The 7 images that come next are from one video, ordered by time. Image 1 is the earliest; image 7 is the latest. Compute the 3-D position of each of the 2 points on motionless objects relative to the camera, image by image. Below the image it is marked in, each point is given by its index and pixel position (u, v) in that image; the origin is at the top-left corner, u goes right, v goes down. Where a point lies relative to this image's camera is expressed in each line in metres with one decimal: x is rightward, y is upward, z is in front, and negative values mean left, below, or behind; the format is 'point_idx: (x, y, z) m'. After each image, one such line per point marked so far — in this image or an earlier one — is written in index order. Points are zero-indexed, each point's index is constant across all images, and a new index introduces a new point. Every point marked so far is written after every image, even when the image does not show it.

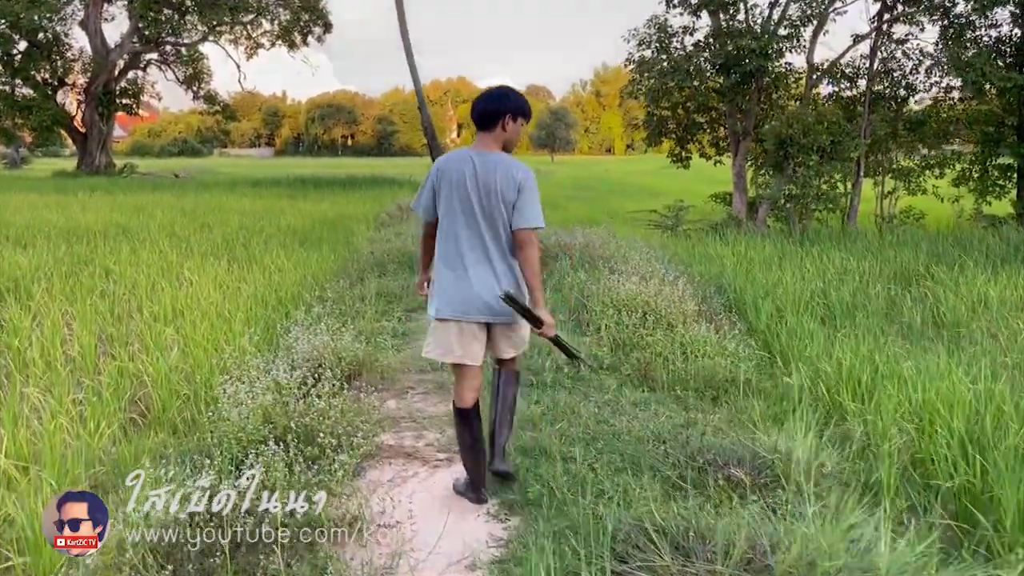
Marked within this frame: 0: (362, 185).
0: (-3.0, +2.1, +17.0) m
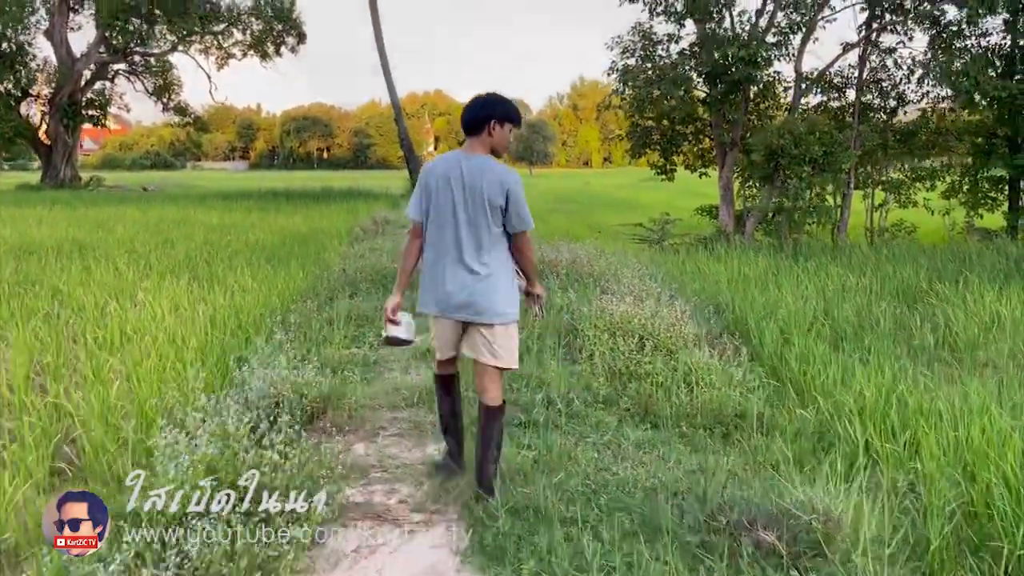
0: (-3.5, +1.7, +16.6) m
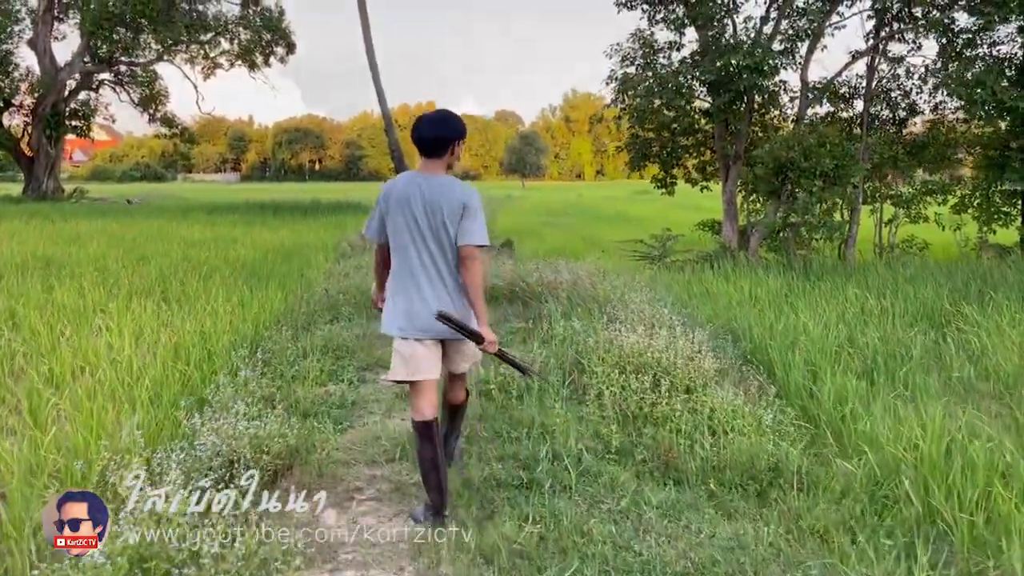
0: (-3.6, +1.4, +16.1) m
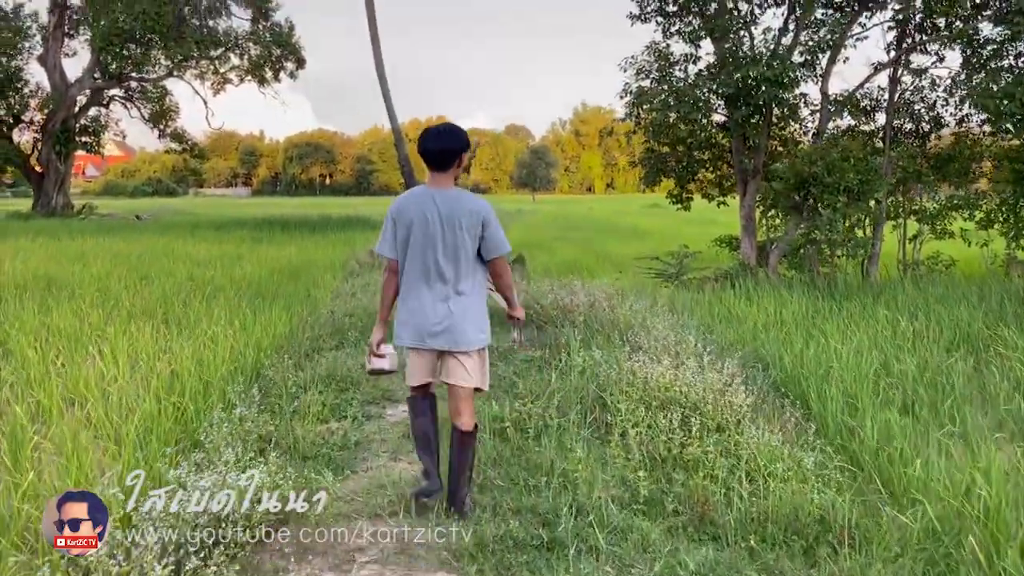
0: (-3.4, +1.1, +15.9) m
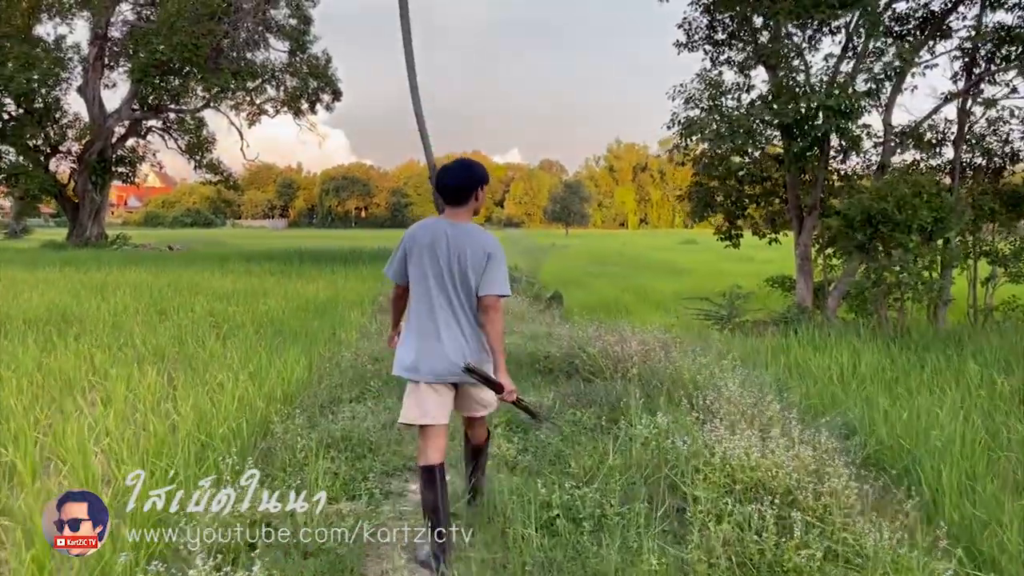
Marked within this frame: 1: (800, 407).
0: (-2.7, +0.5, +15.5) m
1: (+1.4, -0.6, +4.0) m
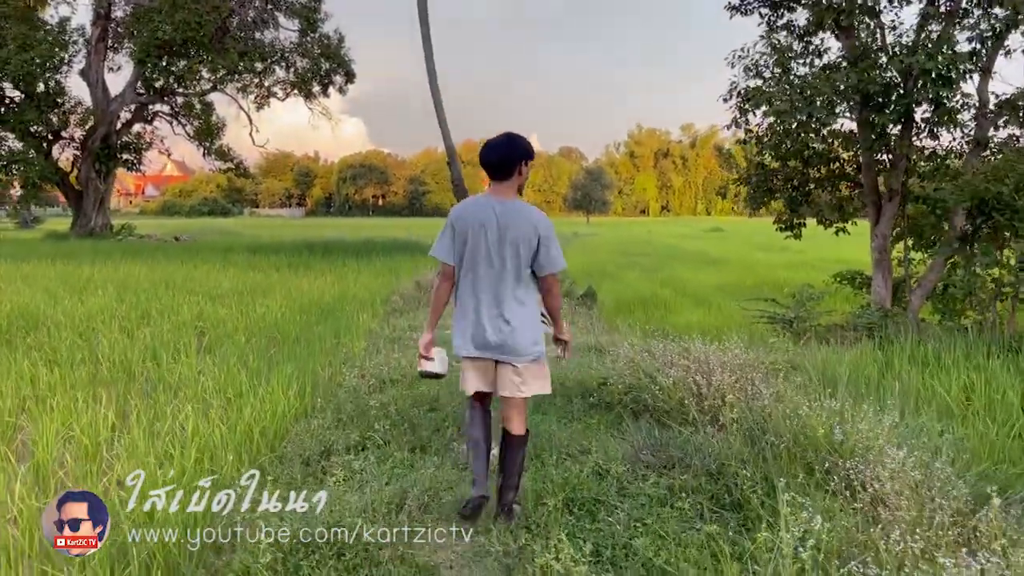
0: (-2.3, +0.6, +14.5) m
1: (+1.6, -0.6, +2.9) m
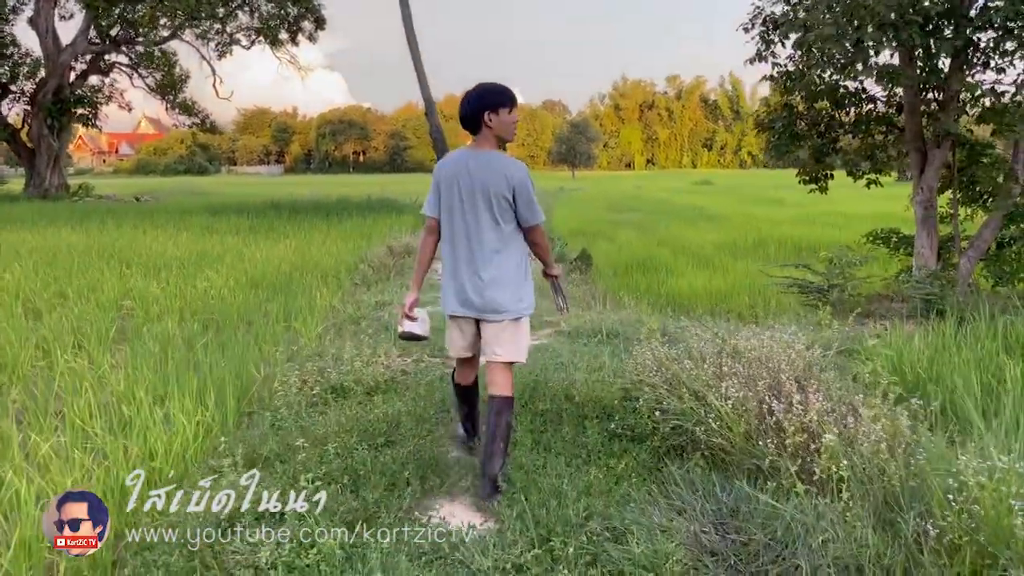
0: (-2.5, +1.2, +13.3) m
1: (+1.6, -0.6, +1.9) m
